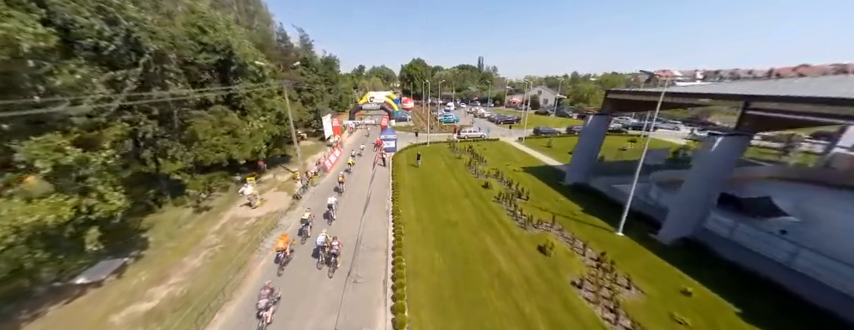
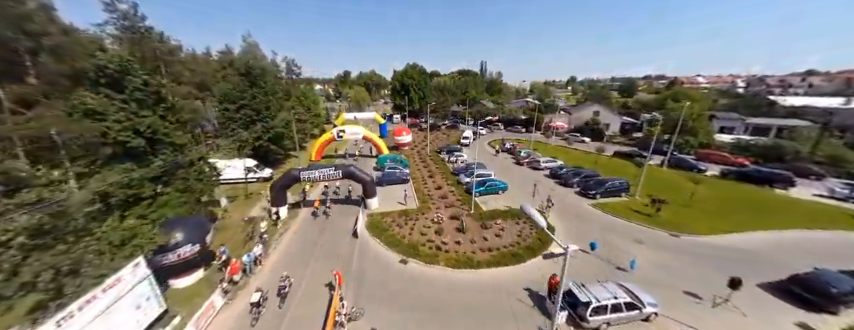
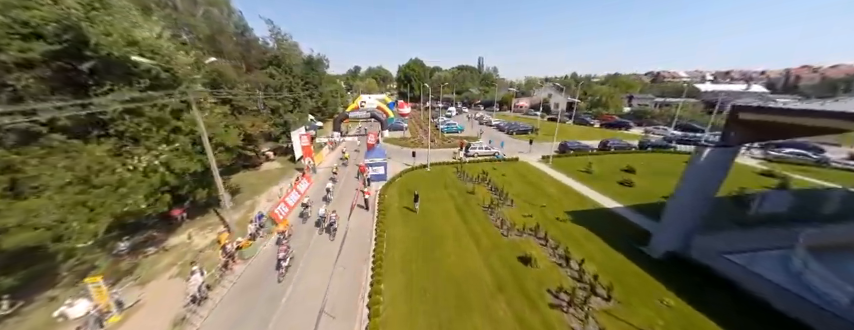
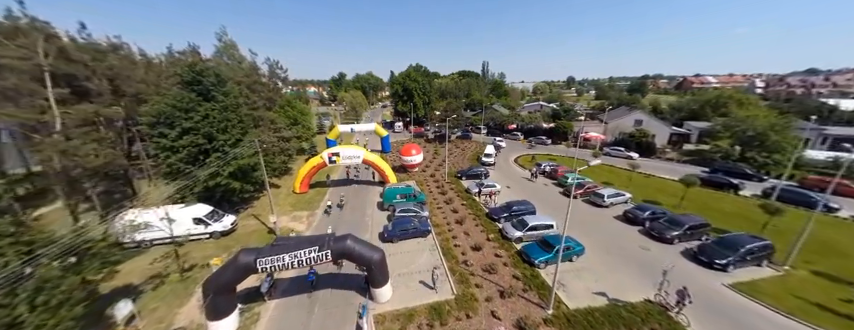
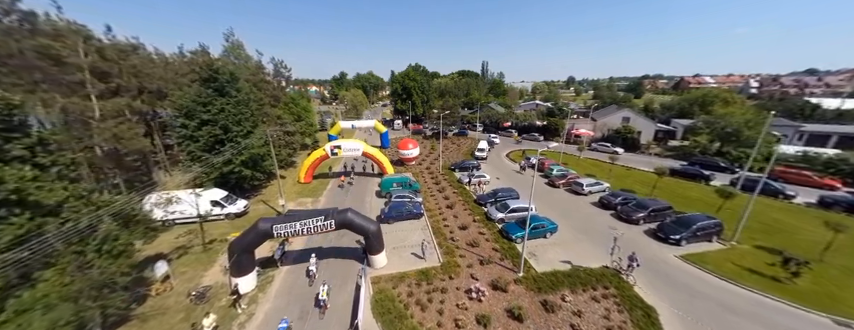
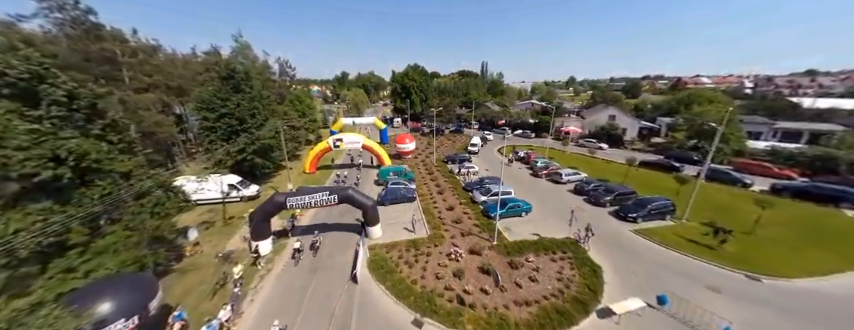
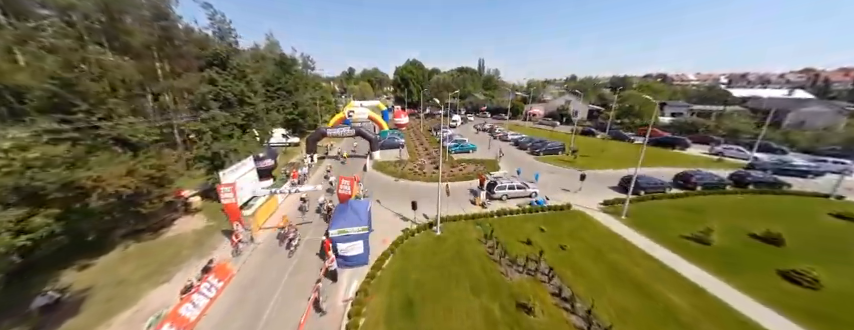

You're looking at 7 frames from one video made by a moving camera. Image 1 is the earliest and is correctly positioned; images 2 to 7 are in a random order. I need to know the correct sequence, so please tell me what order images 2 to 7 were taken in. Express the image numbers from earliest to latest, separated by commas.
3, 7, 2, 6, 5, 4
